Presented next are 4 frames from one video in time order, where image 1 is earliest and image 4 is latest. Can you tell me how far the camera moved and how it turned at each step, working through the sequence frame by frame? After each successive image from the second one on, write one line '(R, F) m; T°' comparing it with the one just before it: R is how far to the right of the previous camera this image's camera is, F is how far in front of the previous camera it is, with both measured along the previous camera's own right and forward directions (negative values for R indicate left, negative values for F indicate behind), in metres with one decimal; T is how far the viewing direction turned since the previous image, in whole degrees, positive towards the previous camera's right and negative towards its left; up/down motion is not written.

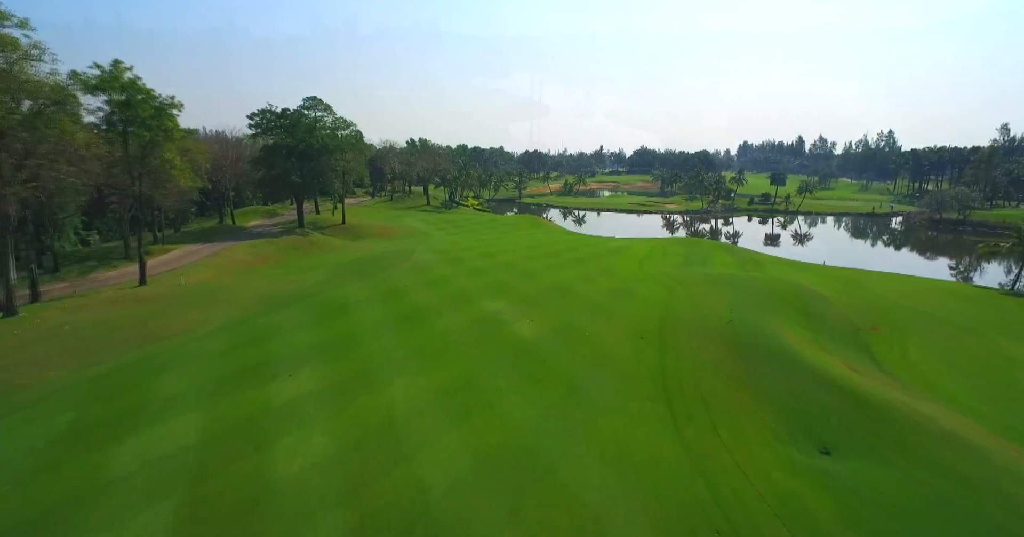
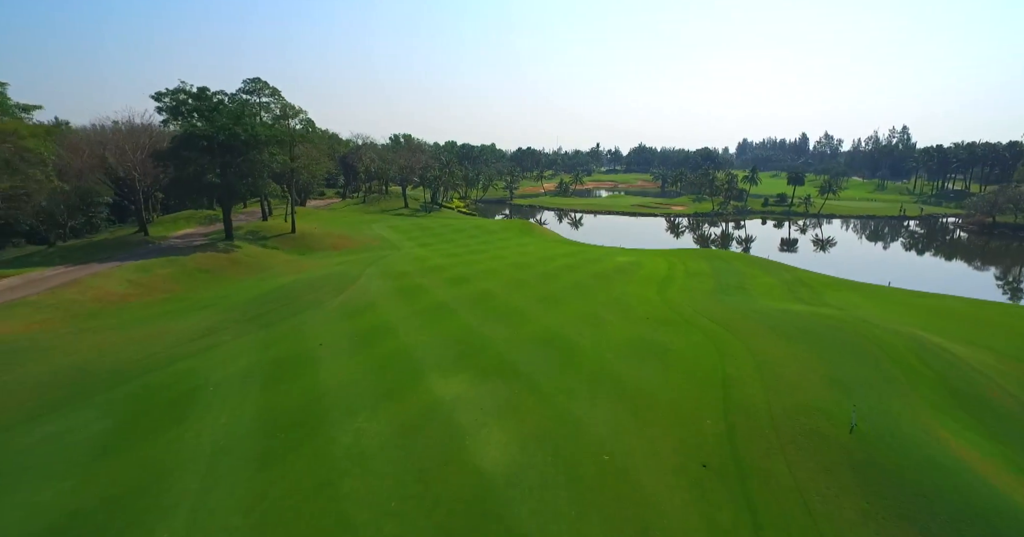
(+0.5, +5.3) m; +1°
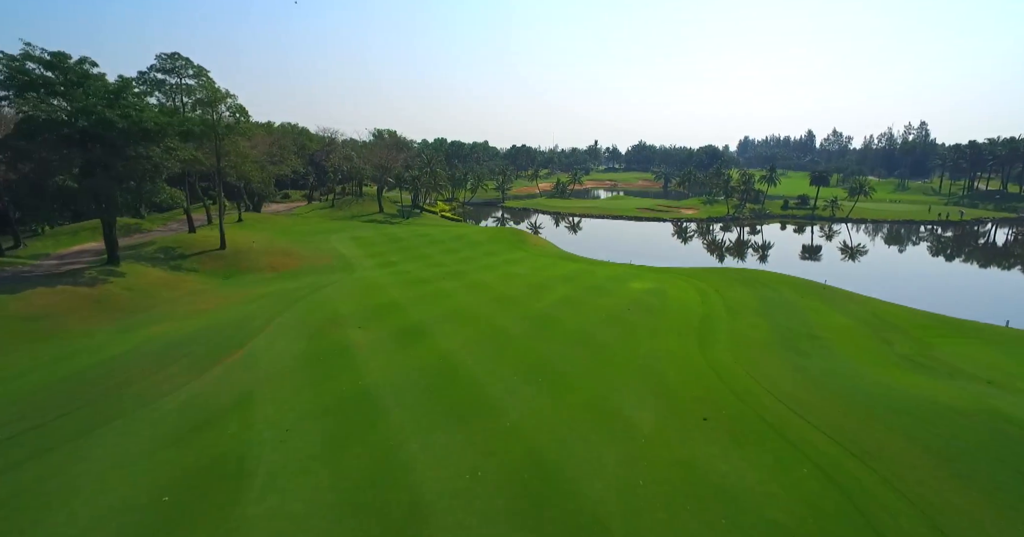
(+0.5, +5.3) m; 0°
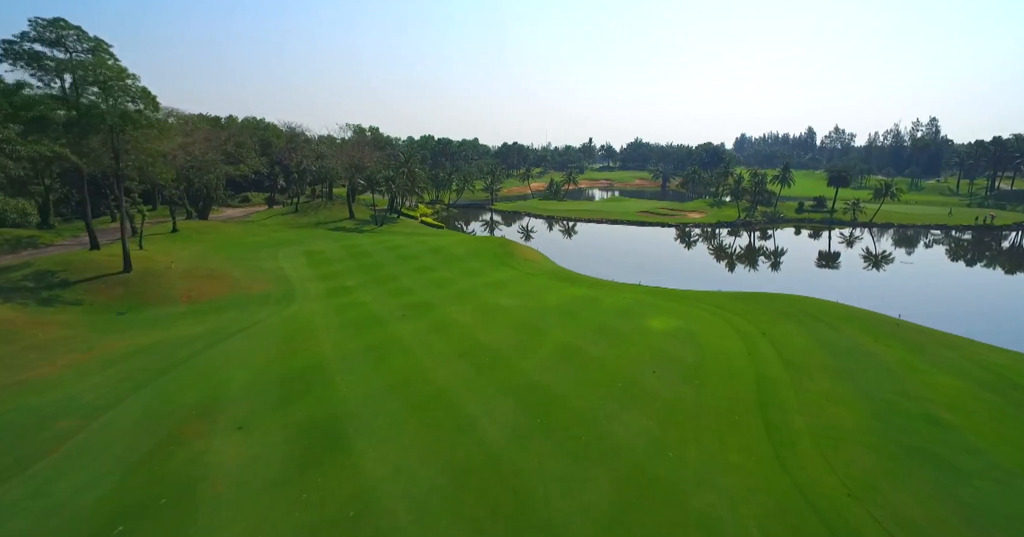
(+0.4, +4.3) m; +1°
